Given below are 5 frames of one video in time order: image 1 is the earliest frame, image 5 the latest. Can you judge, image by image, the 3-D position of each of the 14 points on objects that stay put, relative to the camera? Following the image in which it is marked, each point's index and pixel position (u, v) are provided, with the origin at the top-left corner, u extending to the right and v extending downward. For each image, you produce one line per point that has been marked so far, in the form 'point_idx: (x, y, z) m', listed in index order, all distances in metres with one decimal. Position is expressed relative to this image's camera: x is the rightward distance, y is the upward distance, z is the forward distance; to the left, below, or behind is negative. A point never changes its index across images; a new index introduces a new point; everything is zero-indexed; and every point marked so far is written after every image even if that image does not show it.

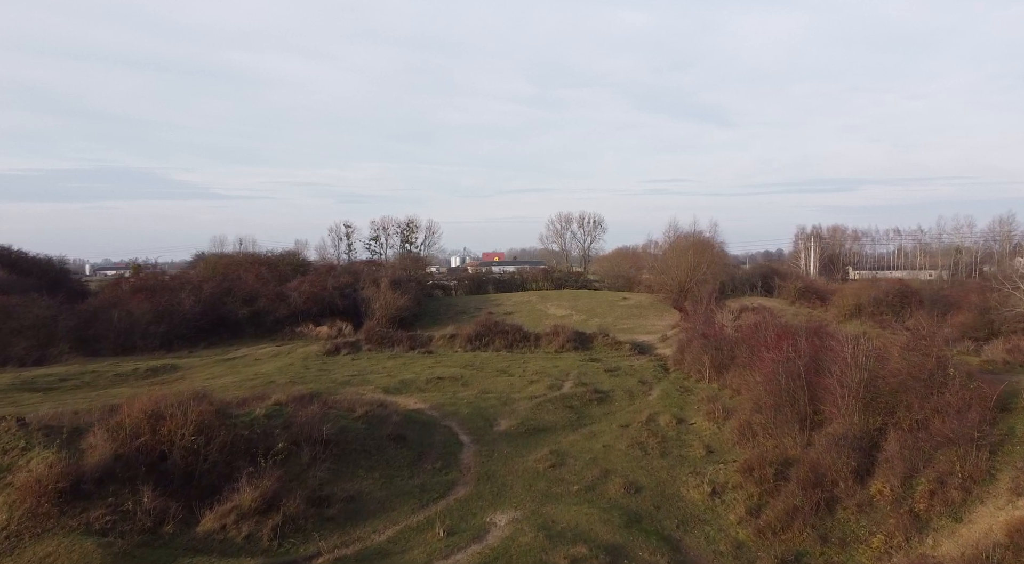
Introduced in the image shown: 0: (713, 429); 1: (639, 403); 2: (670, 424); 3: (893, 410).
0: (+4.9, -3.6, +16.4) m
1: (+3.7, -3.5, +19.5) m
2: (+4.0, -3.6, +17.0) m
3: (+6.4, -2.2, +11.3) m
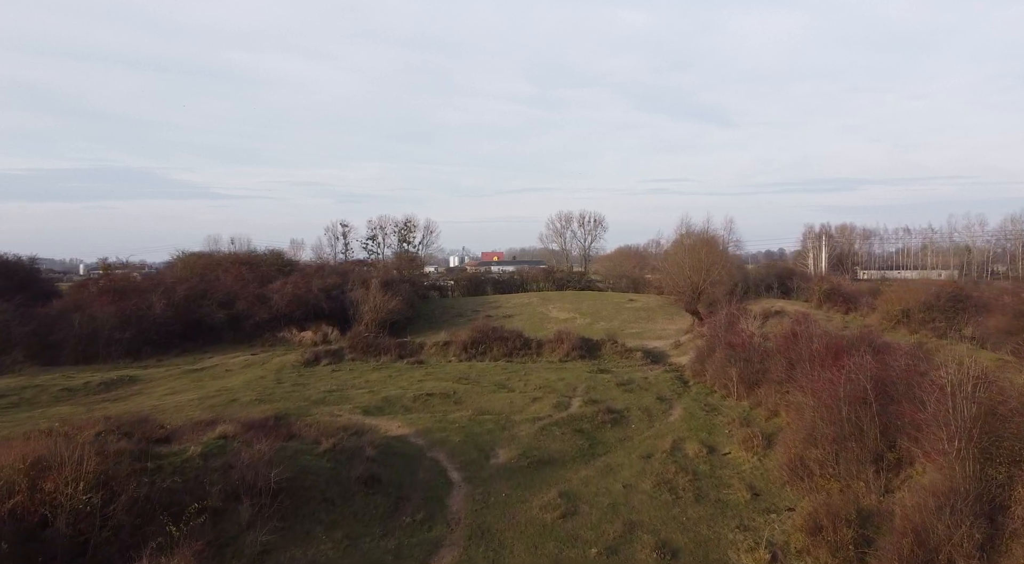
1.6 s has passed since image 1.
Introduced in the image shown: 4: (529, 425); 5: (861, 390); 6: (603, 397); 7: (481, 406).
0: (+4.9, -3.6, +13.6) m
1: (+3.7, -3.6, +16.8) m
2: (+4.0, -3.6, +14.3) m
3: (+6.4, -2.2, +8.6) m
4: (+0.4, -3.4, +16.1) m
5: (+6.1, -1.9, +11.8) m
6: (+2.6, -3.3, +19.1) m
7: (-0.8, -3.3, +17.8) m
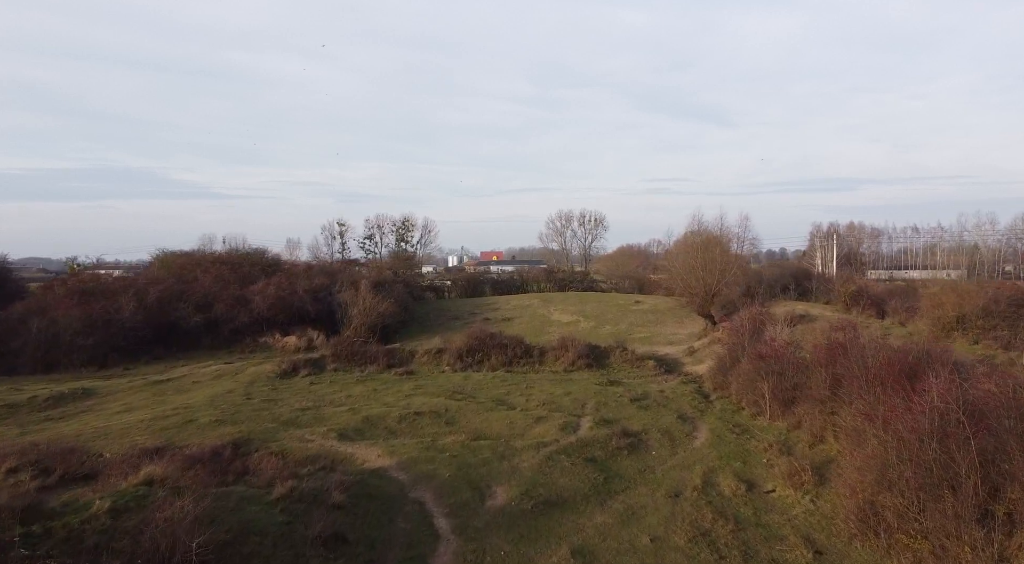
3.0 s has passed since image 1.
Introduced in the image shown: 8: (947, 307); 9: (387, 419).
0: (+4.9, -3.7, +11.2) m
1: (+3.7, -3.6, +14.3) m
2: (+4.0, -3.7, +11.9) m
3: (+6.4, -2.3, +6.2) m
4: (+0.4, -3.5, +13.7) m
5: (+6.1, -2.0, +9.4) m
6: (+2.6, -3.3, +16.7) m
7: (-0.8, -3.3, +15.4) m
8: (+12.4, -0.7, +19.5) m
9: (-3.0, -3.2, +16.0) m
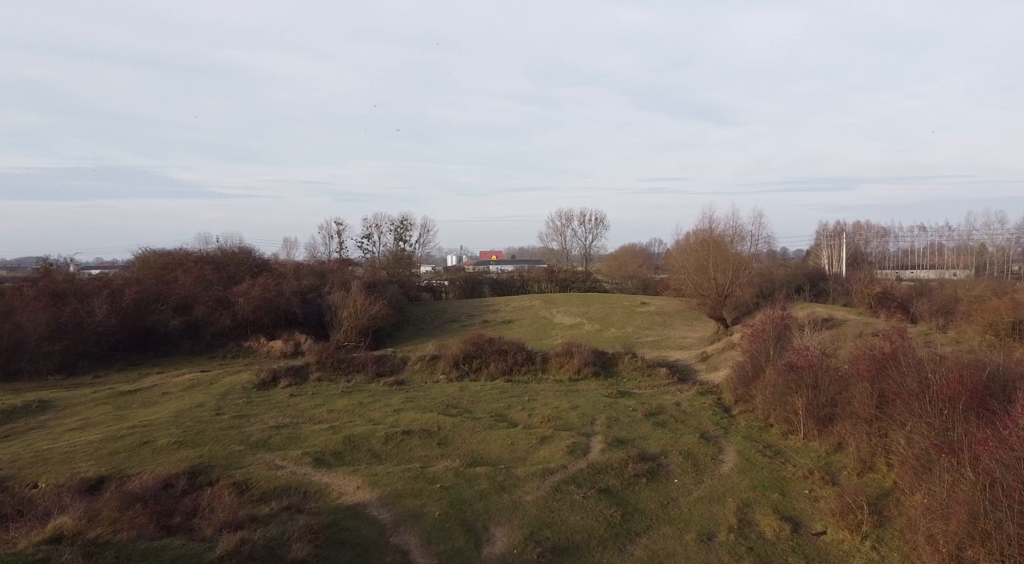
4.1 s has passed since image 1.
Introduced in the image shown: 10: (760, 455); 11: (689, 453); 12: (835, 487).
0: (+4.9, -3.8, +9.3) m
1: (+3.7, -3.7, +12.5) m
2: (+4.0, -3.8, +10.0) m
3: (+6.5, -2.3, +4.3) m
4: (+0.5, -3.5, +11.8) m
5: (+6.1, -2.0, +7.5) m
6: (+2.6, -3.4, +14.8) m
7: (-0.8, -3.4, +13.5) m
8: (+12.4, -0.8, +17.6) m
9: (-2.9, -3.3, +14.1) m
10: (+5.1, -3.5, +13.8) m
11: (+3.6, -3.5, +13.8) m
12: (+5.7, -3.6, +11.9) m
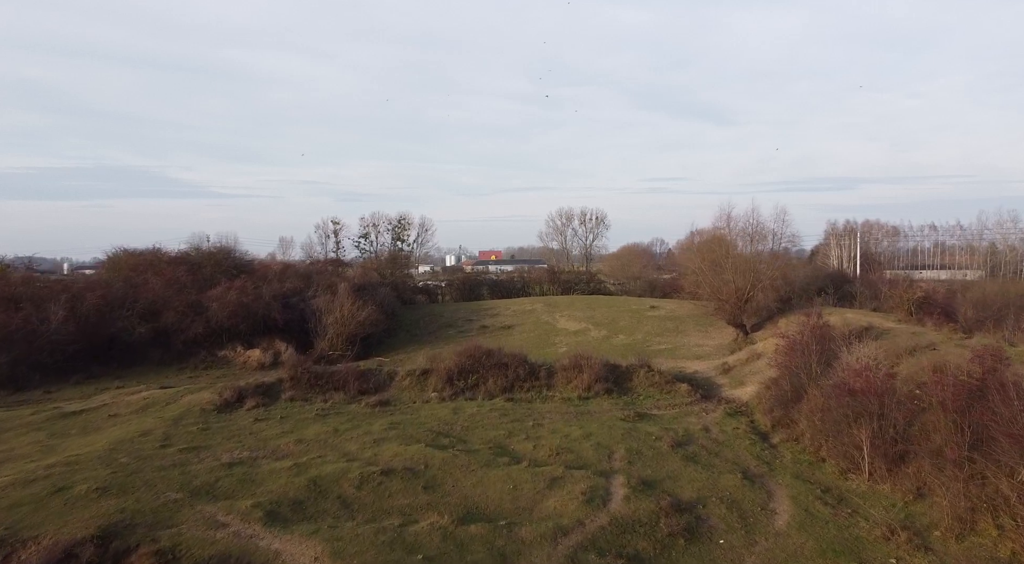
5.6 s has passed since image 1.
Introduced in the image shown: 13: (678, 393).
0: (+5.0, -3.9, +6.7) m
1: (+3.7, -3.8, +9.9) m
2: (+4.1, -3.9, +7.4) m
3: (+6.5, -2.5, +1.7) m
4: (+0.5, -3.7, +9.2) m
5: (+6.2, -2.1, +4.9) m
6: (+2.6, -3.5, +12.2) m
7: (-0.7, -3.5, +10.9) m
8: (+12.5, -0.9, +15.0) m
9: (-2.9, -3.4, +11.5) m
10: (+5.1, -3.7, +11.2) m
11: (+3.7, -3.6, +11.2) m
12: (+5.7, -3.7, +9.3) m
13: (+4.7, -3.1, +19.2) m
